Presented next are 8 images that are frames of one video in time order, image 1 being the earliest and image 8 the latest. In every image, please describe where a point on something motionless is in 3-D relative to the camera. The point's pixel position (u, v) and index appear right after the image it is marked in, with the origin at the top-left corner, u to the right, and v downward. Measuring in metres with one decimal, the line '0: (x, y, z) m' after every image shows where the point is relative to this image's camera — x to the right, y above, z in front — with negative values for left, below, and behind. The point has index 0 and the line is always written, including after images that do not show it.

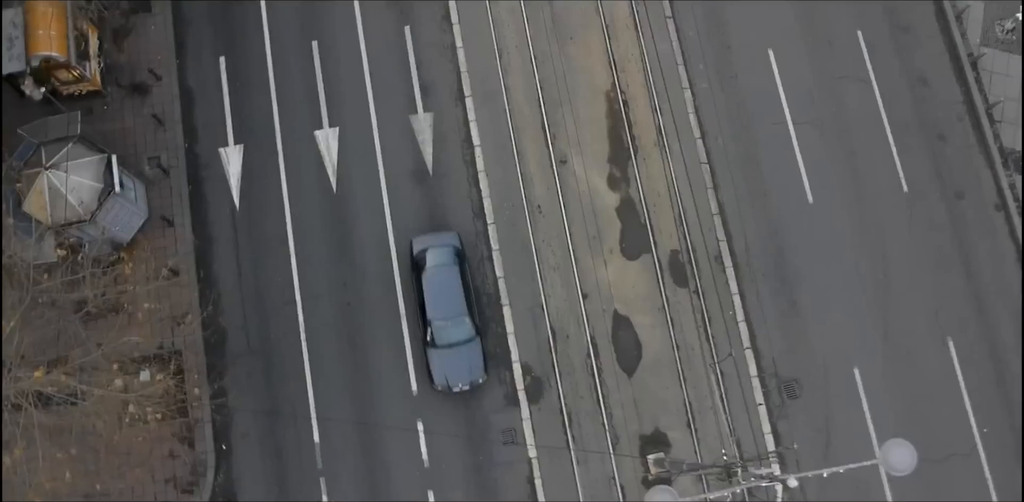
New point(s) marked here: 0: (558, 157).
0: (+1.0, +2.1, +16.6) m
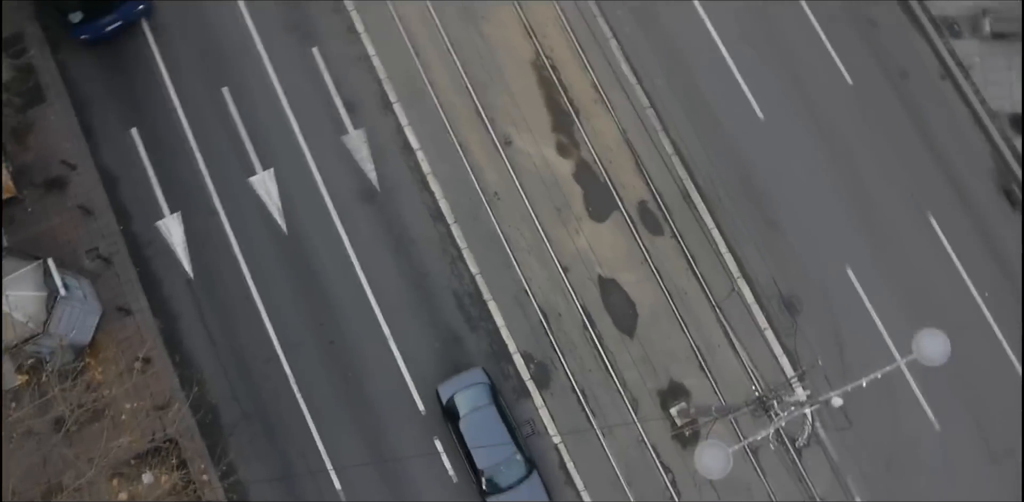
0: (-0.3, +2.4, +16.1) m
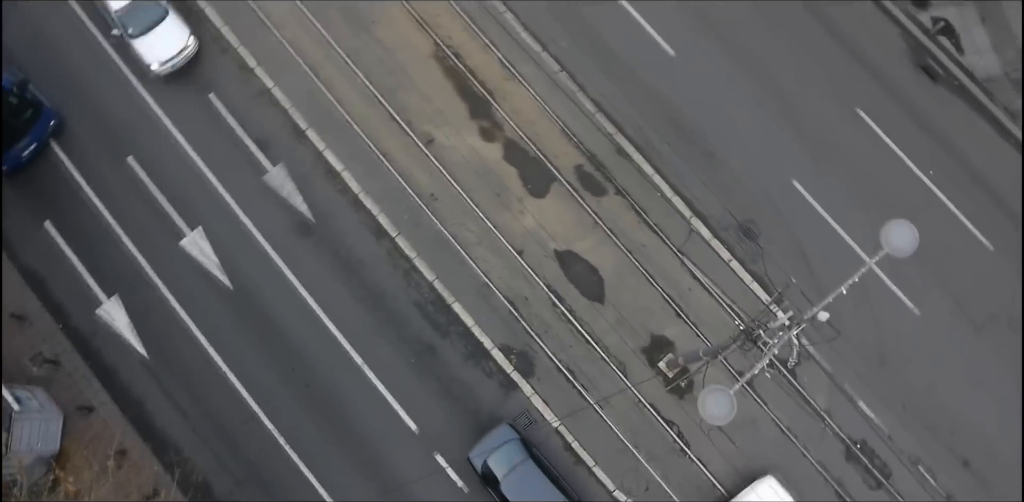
0: (-1.8, +2.3, +15.7) m
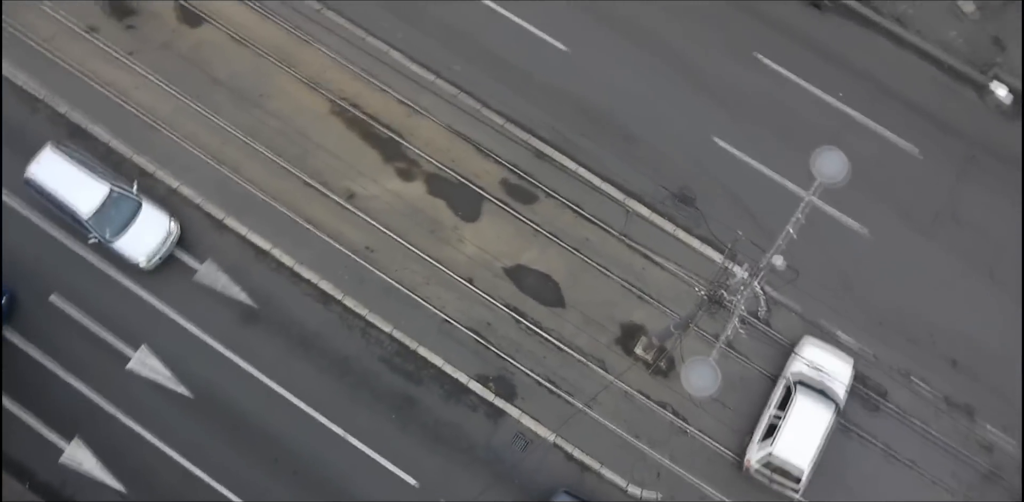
0: (-3.4, +1.1, +15.5) m
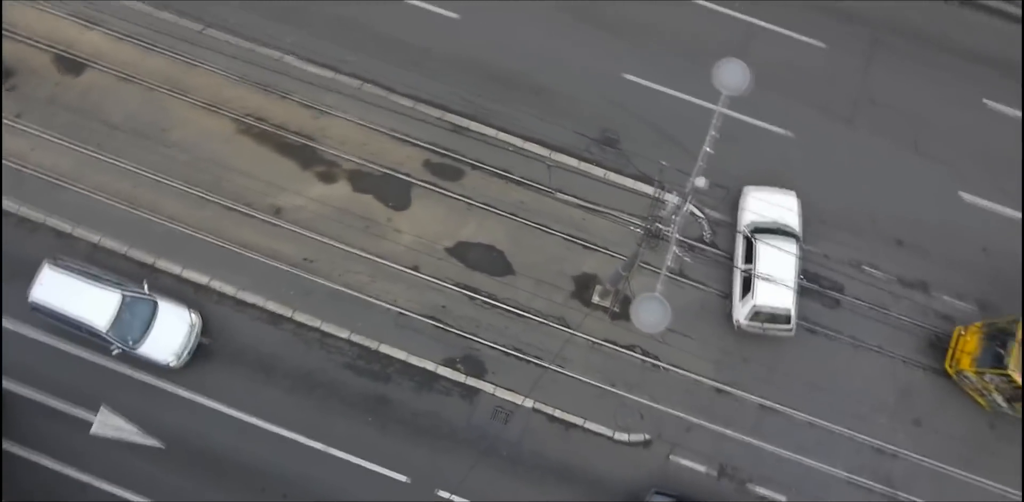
0: (-4.8, +0.8, +15.2) m
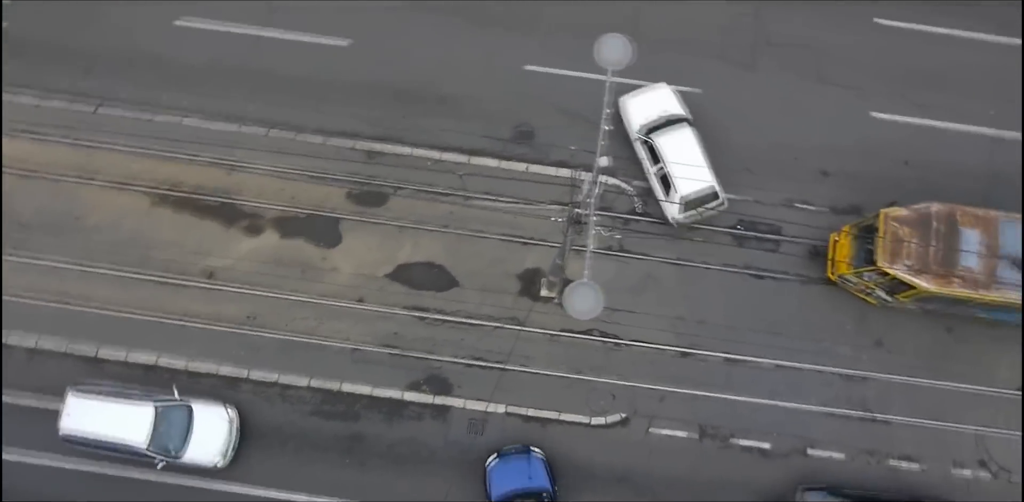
0: (-6.0, -0.5, +14.9) m
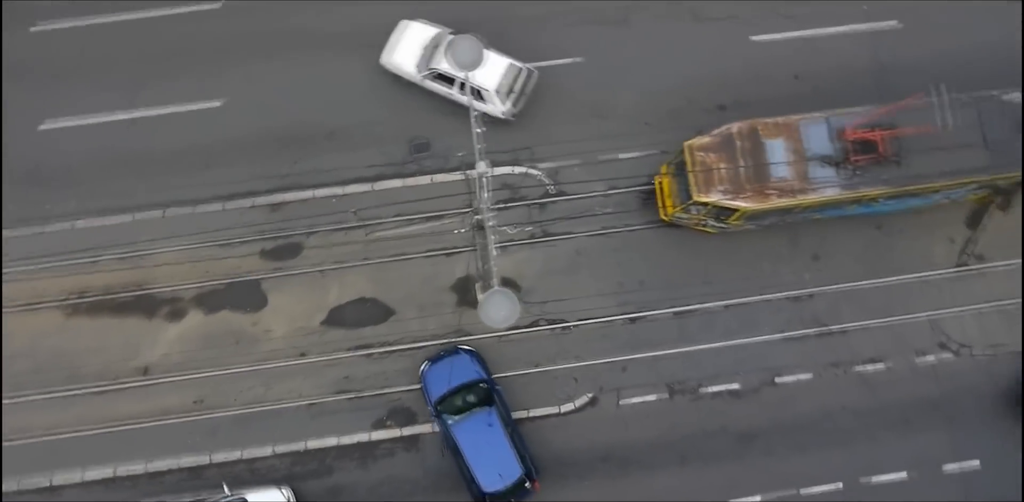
0: (-7.1, -2.4, +14.5) m
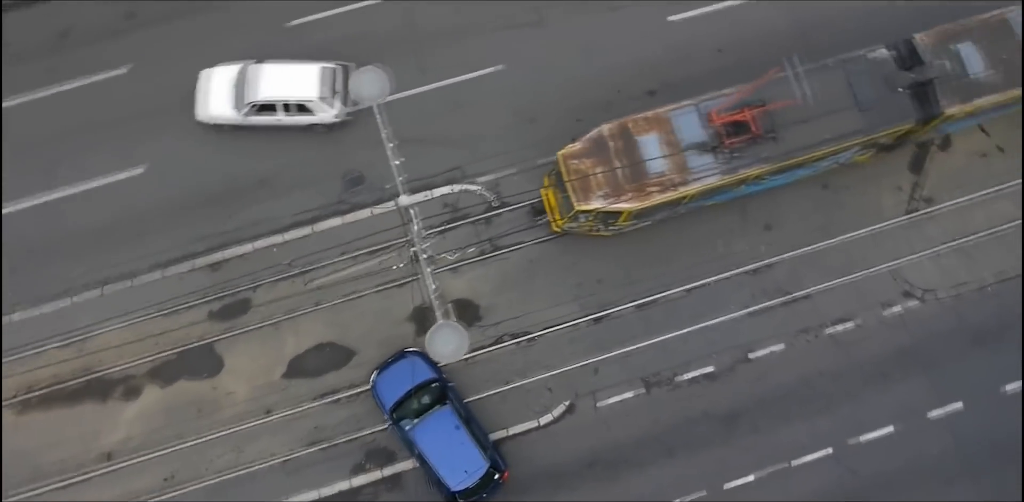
0: (-7.5, -3.9, +14.0) m
